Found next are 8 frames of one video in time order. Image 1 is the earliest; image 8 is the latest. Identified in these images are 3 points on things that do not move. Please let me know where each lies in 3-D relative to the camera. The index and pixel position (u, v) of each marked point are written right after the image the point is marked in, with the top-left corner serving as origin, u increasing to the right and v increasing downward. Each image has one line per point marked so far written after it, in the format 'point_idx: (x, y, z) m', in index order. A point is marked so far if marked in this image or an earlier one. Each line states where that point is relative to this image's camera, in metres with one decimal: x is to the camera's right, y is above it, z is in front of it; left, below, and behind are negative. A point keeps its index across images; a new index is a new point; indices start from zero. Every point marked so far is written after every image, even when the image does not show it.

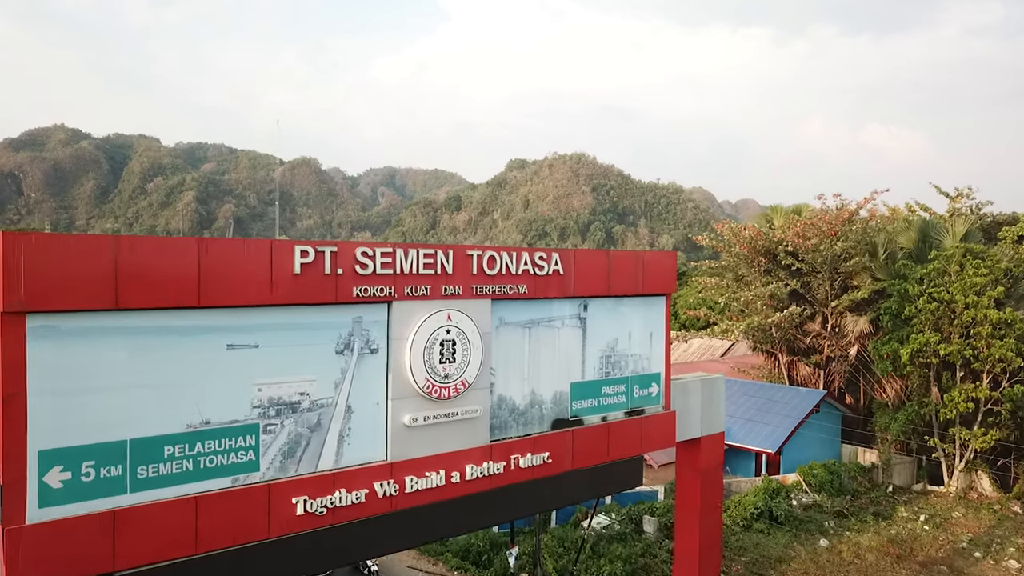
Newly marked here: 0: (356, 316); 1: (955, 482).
0: (-1.3, -0.3, +5.5) m
1: (+10.2, -4.5, +15.8) m
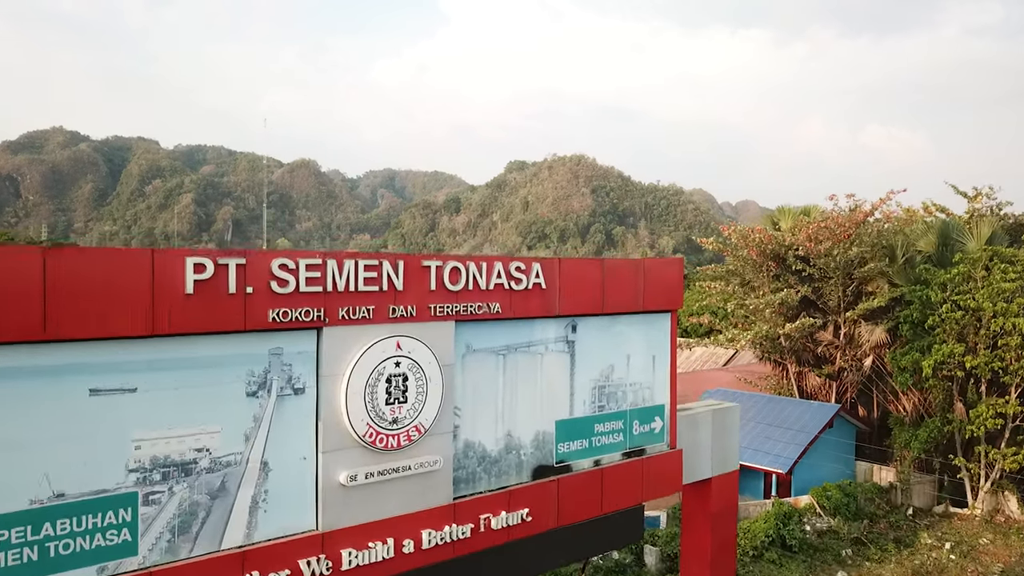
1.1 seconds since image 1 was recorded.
0: (-1.5, -0.4, +4.3) m
1: (+10.0, -4.6, +14.7) m
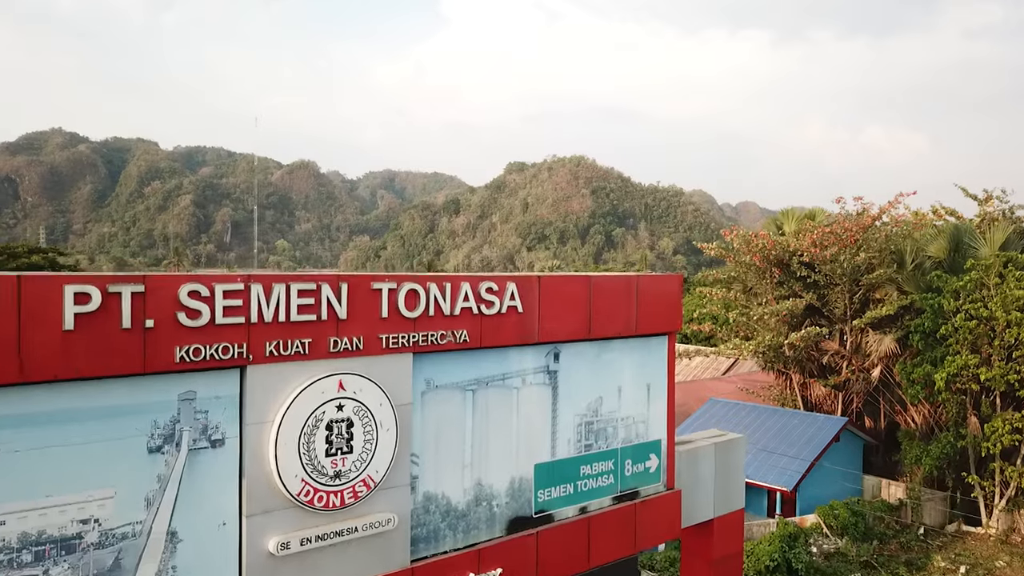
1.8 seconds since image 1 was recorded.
0: (-1.7, -0.5, +3.6) m
1: (+9.8, -4.8, +14.0) m
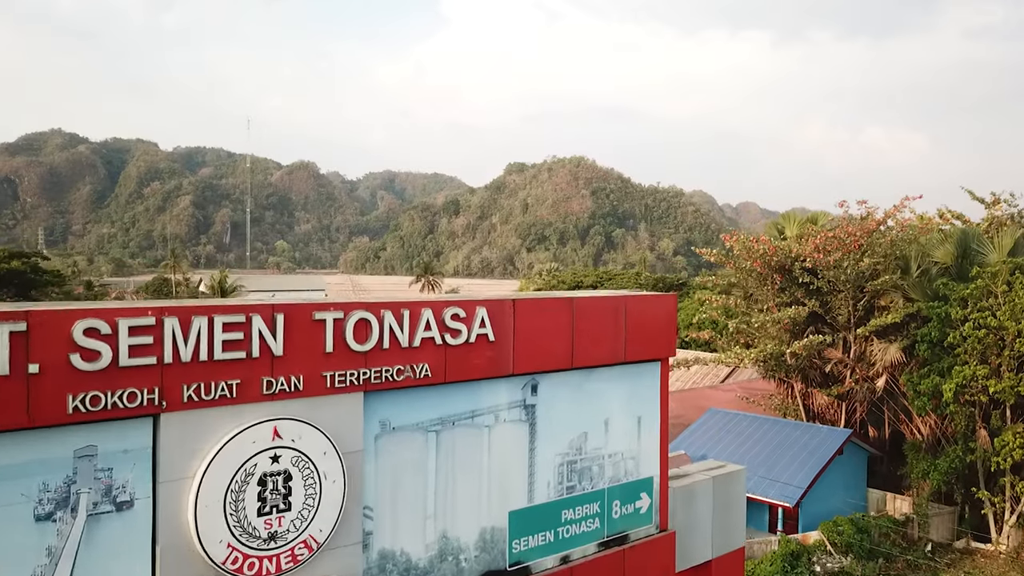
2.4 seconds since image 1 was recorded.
0: (-1.9, -0.7, +3.1) m
1: (+9.6, -4.9, +13.4) m
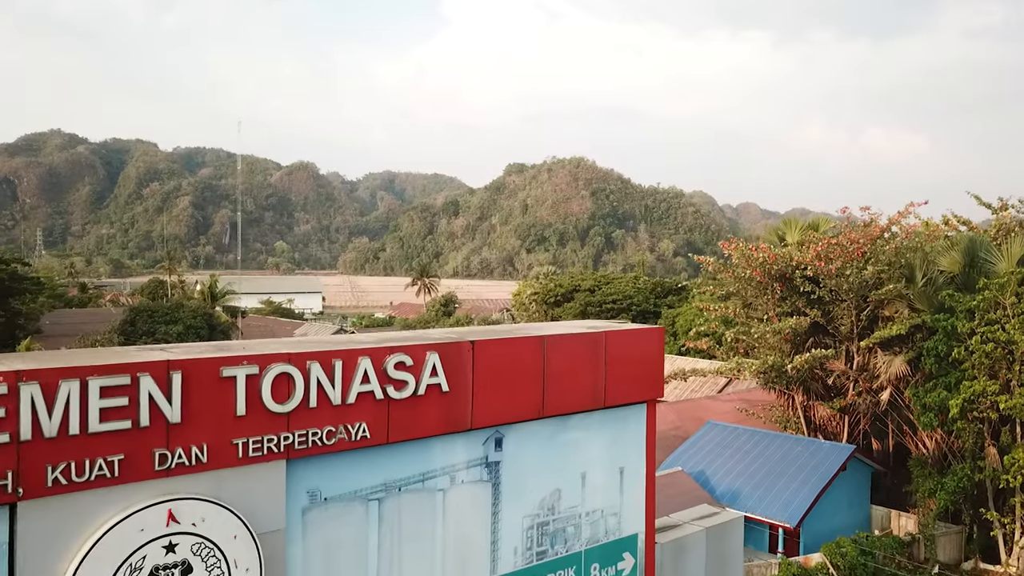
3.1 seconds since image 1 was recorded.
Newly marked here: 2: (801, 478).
0: (-2.1, -0.9, +2.5) m
1: (+9.4, -5.1, +12.9) m
2: (+5.7, -3.8, +13.7) m
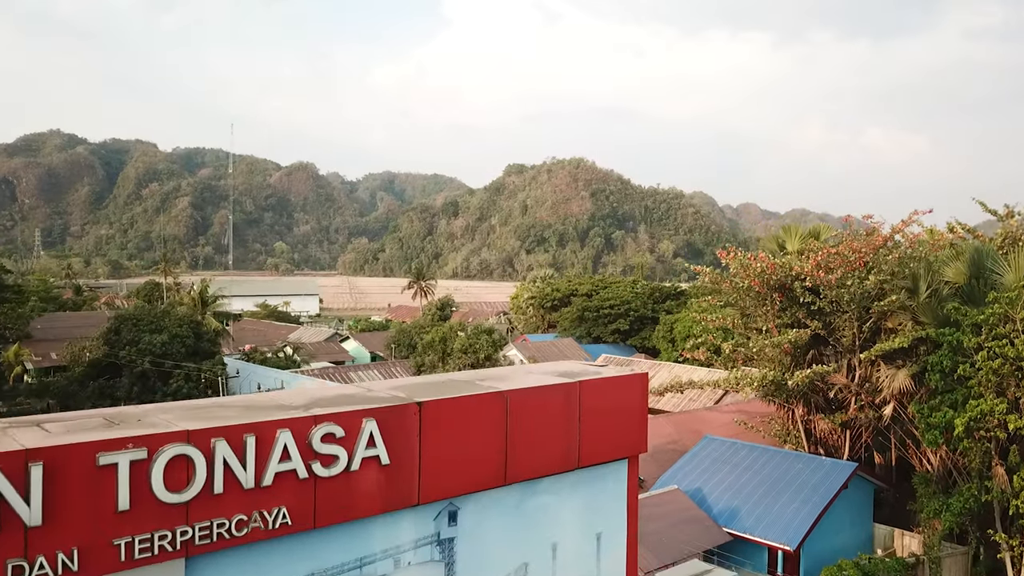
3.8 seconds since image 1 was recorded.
0: (-2.3, -1.1, +2.0) m
1: (+9.2, -5.4, +12.4) m
2: (+5.5, -4.0, +13.2) m
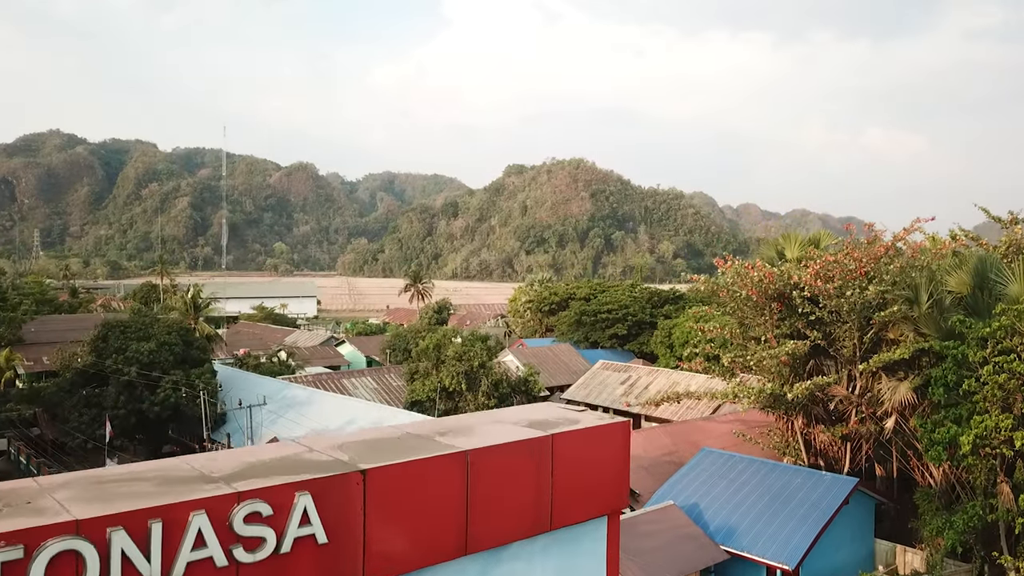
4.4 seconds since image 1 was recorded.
0: (-2.5, -1.3, +1.7) m
1: (+9.1, -5.6, +12.0) m
2: (+5.3, -4.2, +12.8) m
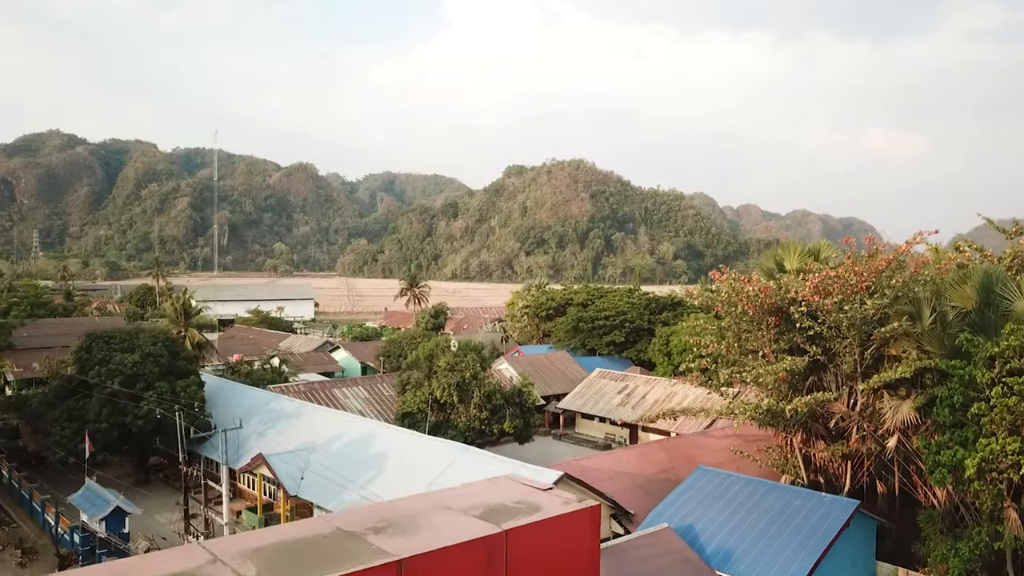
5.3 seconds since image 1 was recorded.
0: (-2.7, -1.6, +1.2) m
1: (+8.9, -5.9, +11.6) m
2: (+5.1, -4.5, +12.4) m
